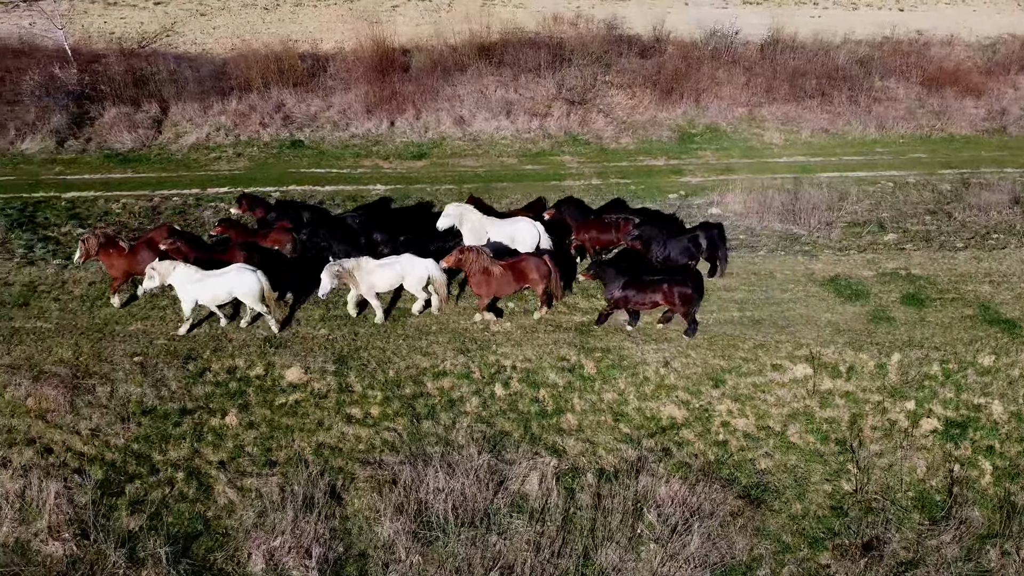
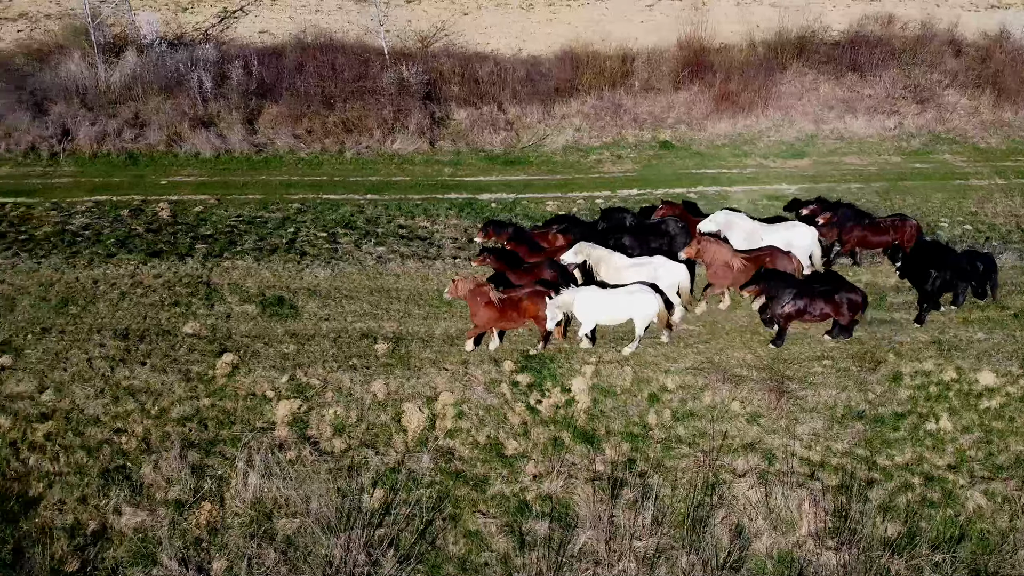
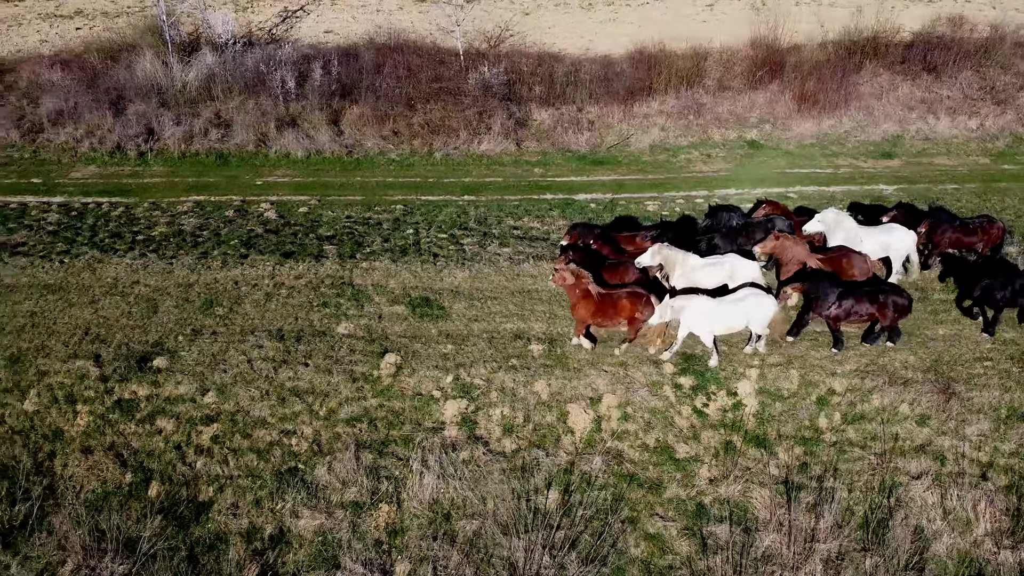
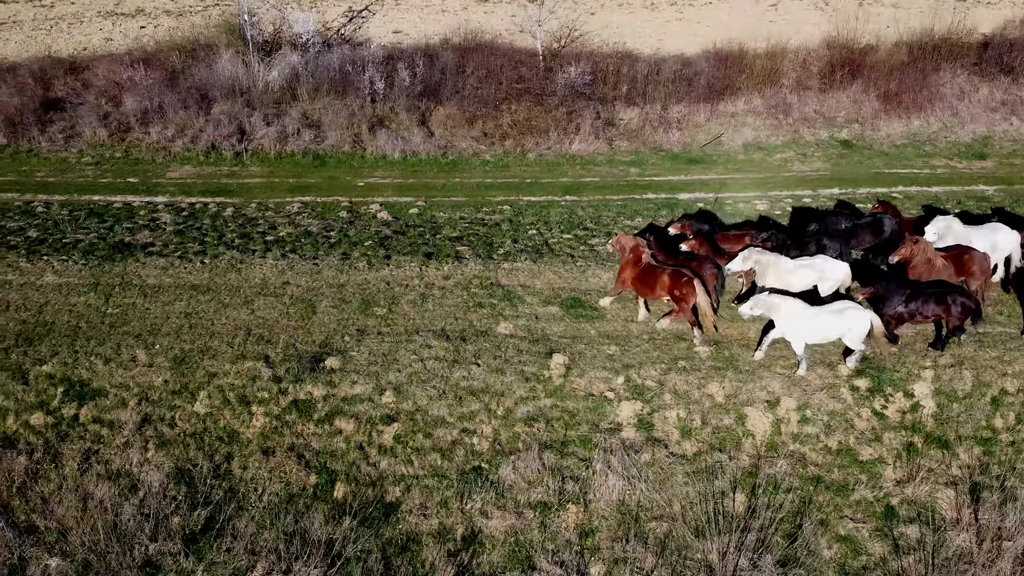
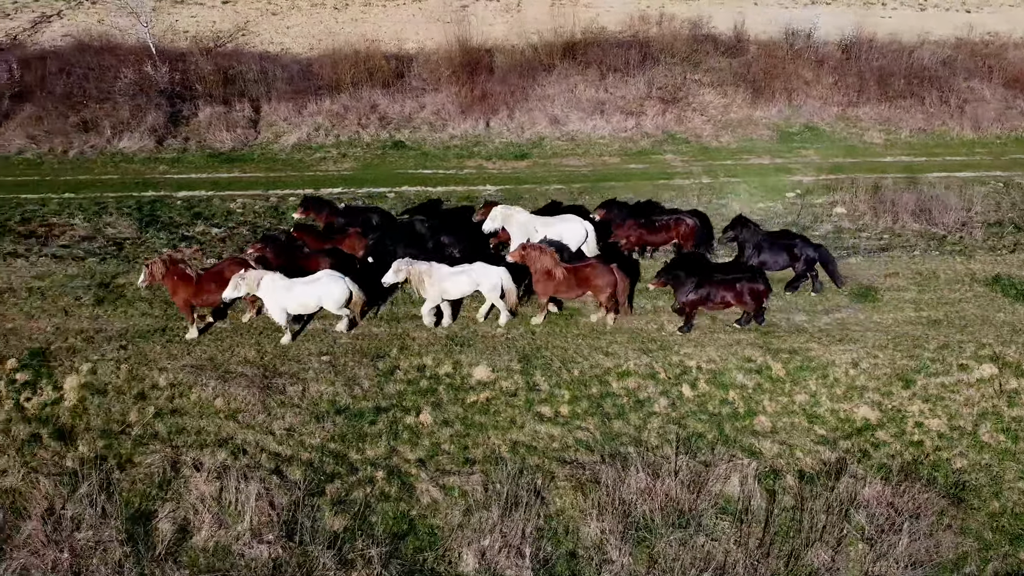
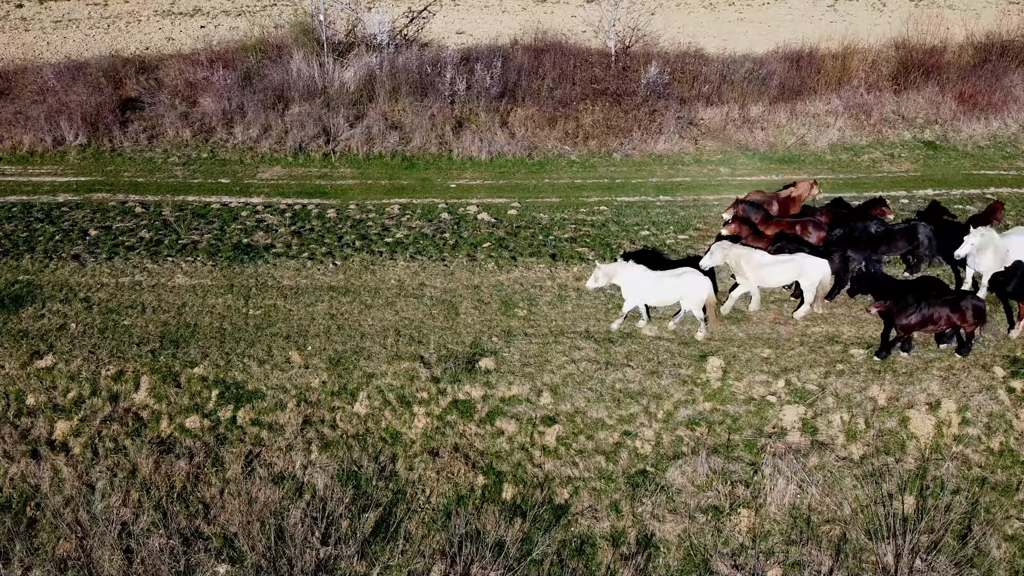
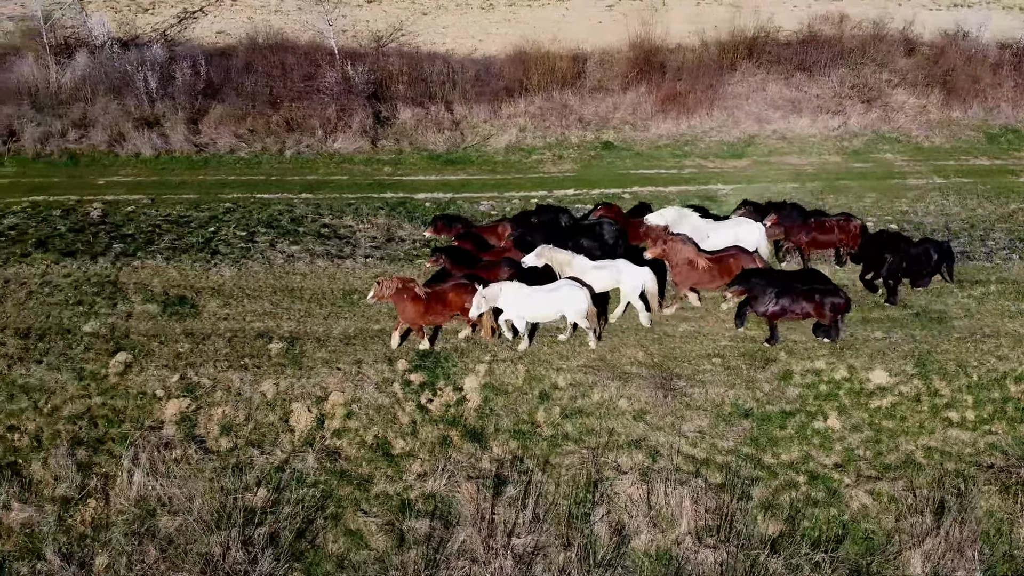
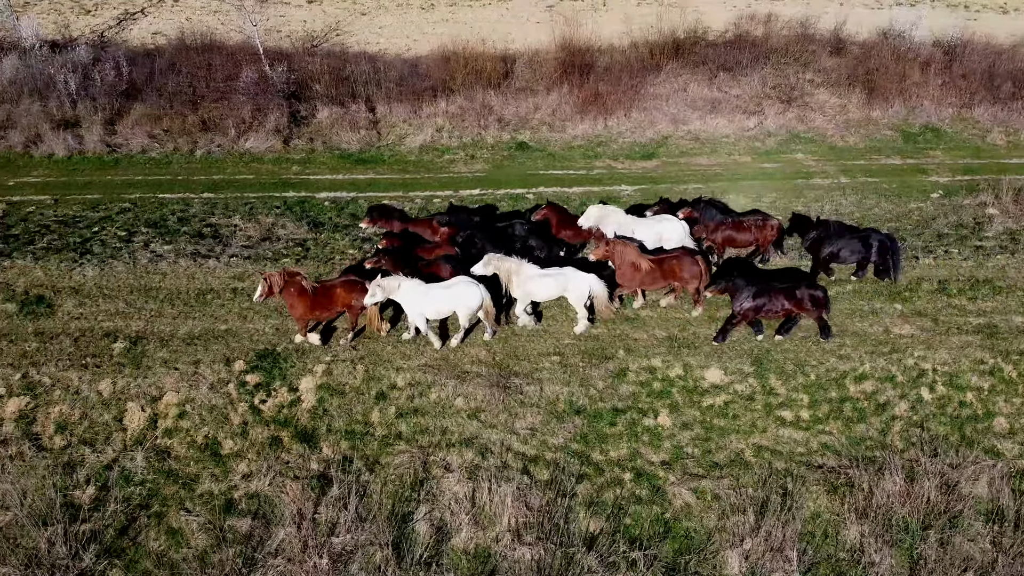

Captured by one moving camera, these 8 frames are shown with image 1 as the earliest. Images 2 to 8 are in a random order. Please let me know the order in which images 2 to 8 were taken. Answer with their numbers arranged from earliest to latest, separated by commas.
5, 8, 7, 2, 3, 4, 6
